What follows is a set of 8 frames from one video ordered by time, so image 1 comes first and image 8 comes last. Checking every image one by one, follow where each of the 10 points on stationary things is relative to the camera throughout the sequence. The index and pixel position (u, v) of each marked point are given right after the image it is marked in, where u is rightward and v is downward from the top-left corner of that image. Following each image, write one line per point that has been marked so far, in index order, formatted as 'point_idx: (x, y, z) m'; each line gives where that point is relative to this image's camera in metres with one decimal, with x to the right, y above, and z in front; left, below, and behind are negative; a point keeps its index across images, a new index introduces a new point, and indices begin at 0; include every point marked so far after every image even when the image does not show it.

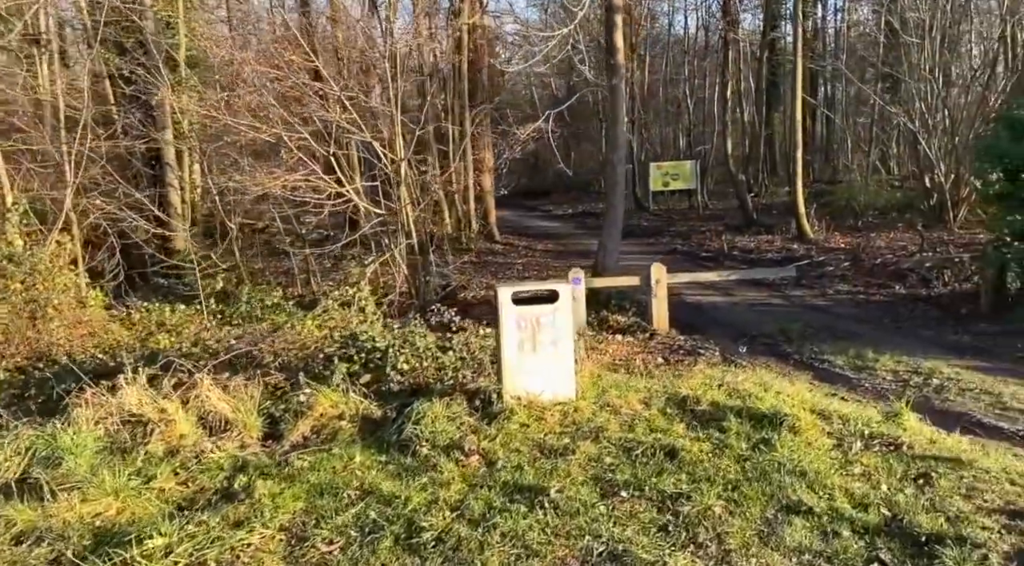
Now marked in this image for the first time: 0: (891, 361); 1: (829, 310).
0: (+4.1, -0.9, +10.0) m
1: (+5.2, -0.4, +15.0) m
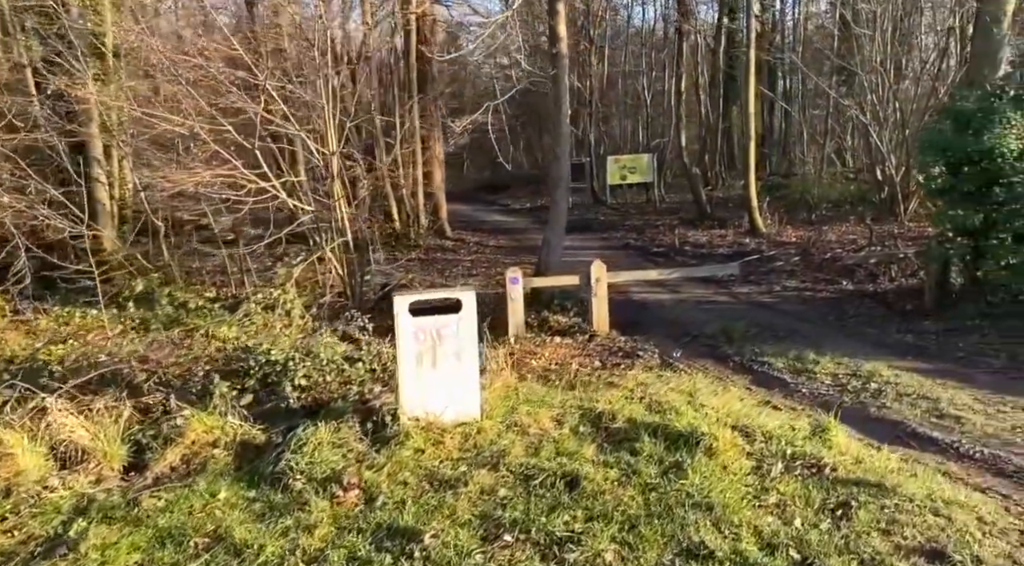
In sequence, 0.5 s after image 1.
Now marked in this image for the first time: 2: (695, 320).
0: (+3.4, -0.9, +9.8) m
1: (+4.3, -0.4, +14.8) m
2: (+2.7, -0.5, +13.7) m
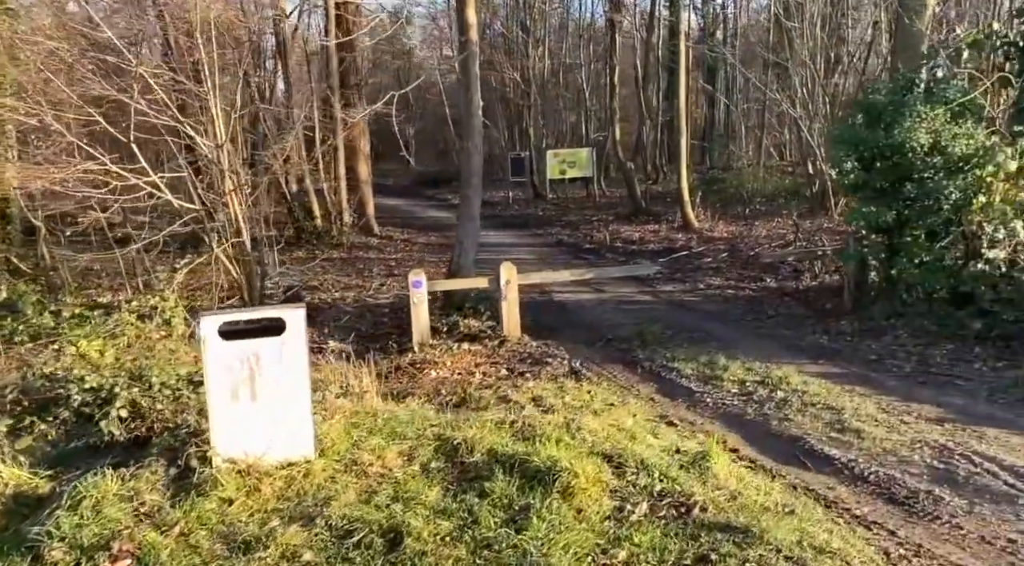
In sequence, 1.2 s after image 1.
0: (+2.4, -0.9, +9.4) m
1: (+2.9, -0.4, +14.5) m
2: (+1.4, -0.5, +13.3) m
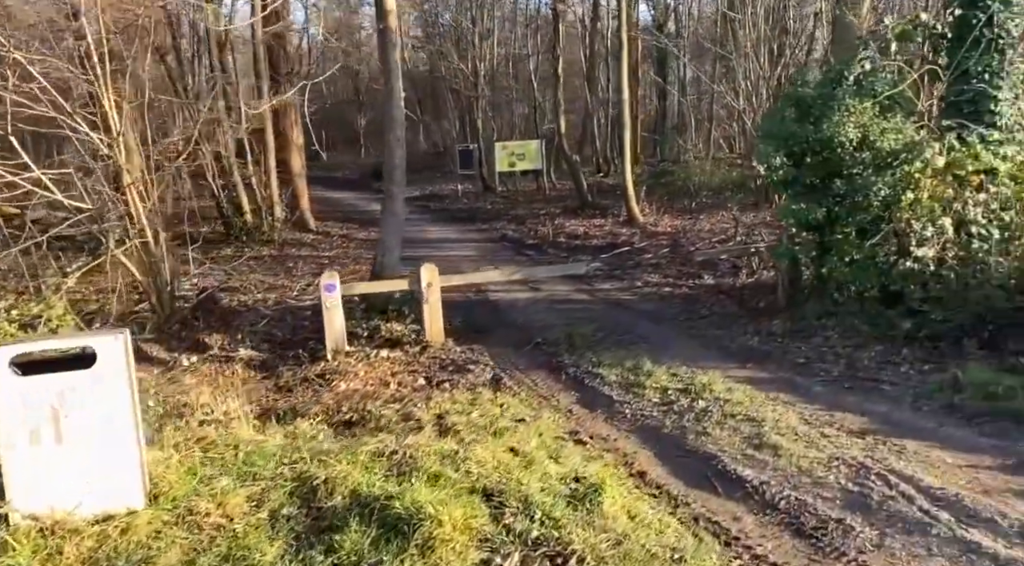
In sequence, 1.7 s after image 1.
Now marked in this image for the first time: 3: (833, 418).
0: (+1.5, -0.9, +9.1) m
1: (+1.8, -0.4, +14.2) m
2: (+0.4, -0.5, +12.9) m
3: (+2.5, -1.1, +7.2) m
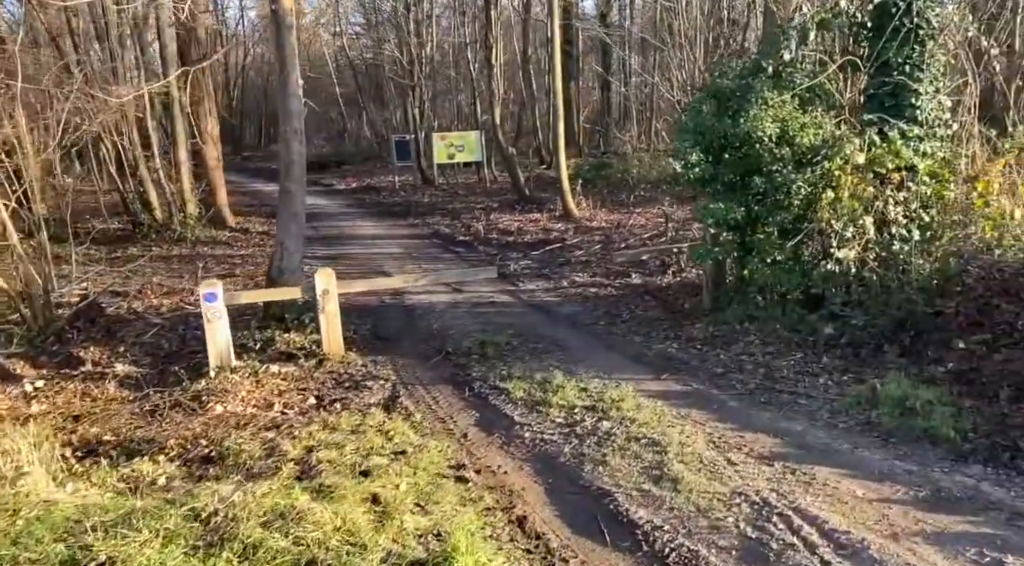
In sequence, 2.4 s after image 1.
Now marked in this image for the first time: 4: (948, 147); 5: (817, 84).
0: (+0.6, -1.0, +8.5) m
1: (+0.6, -0.4, +13.6) m
2: (-0.8, -0.6, +12.2) m
3: (+1.7, -1.1, +6.7) m
4: (+4.7, +1.5, +9.9) m
5: (+3.3, +2.1, +9.9) m
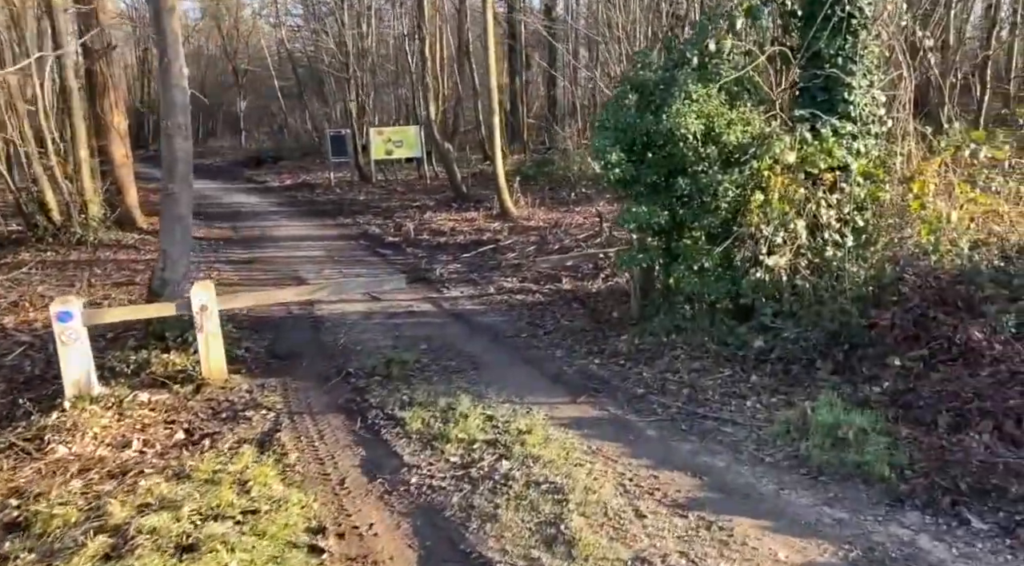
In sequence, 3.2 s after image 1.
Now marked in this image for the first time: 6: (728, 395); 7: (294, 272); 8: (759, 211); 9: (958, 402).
0: (-0.3, -1.1, +7.6) m
1: (-0.5, -0.5, +12.7) m
2: (-1.8, -0.7, +11.2) m
3: (+0.9, -1.3, +5.9) m
4: (+3.7, +1.4, +9.2) m
5: (+2.3, +2.1, +9.2) m
6: (+1.8, -1.0, +7.9) m
7: (-4.0, +0.2, +16.9) m
8: (+2.4, +0.7, +8.8) m
9: (+3.3, -0.9, +6.8) m
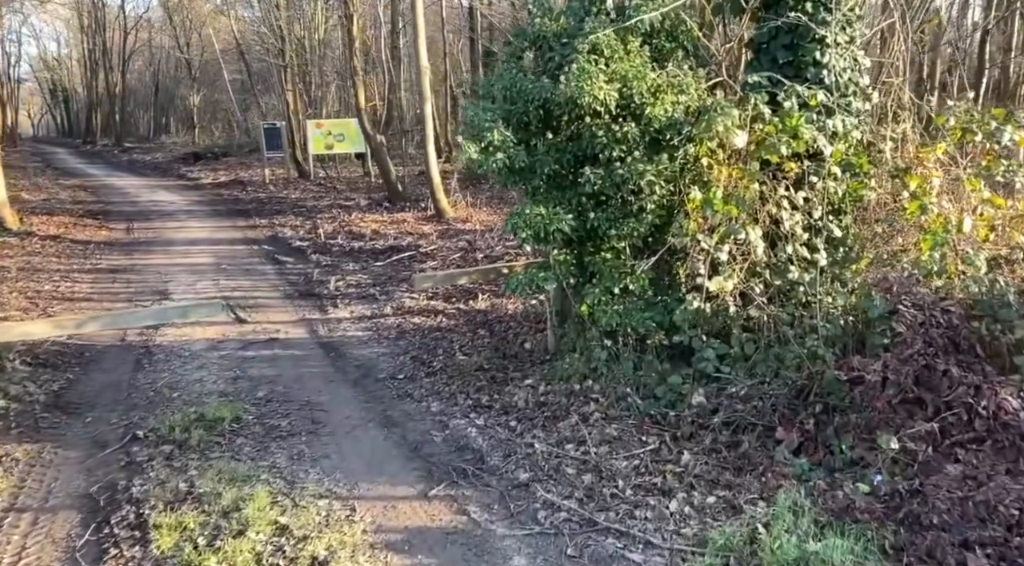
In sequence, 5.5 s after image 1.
0: (-1.3, -1.3, +5.0) m
1: (-1.8, -0.7, +10.1) m
2: (-3.0, -0.9, +8.6) m
3: (-0.1, -1.5, +3.3) m
4: (+2.6, +1.2, +6.7) m
5: (+1.2, +1.8, +6.7) m
6: (+0.8, -1.2, +5.3) m
7: (-5.4, 0.0, +14.2) m
8: (+1.3, +0.5, +6.3) m
9: (+2.3, -1.1, +4.4) m
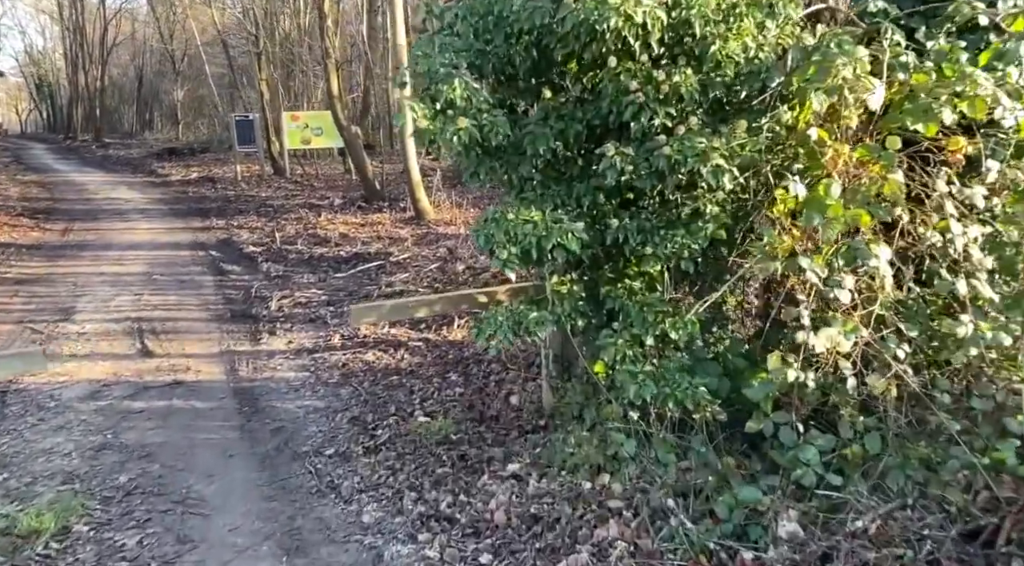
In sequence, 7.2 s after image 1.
0: (-1.4, -1.5, +2.5) m
1: (-1.9, -0.9, +7.5) m
2: (-3.1, -1.1, +6.0) m
3: (-0.2, -1.7, +0.8) m
4: (+2.5, +0.9, +4.2) m
5: (+1.1, +1.6, +4.1) m
6: (+0.7, -1.4, +2.8) m
7: (-5.6, -0.2, +11.7) m
8: (+1.2, +0.2, +3.8) m
9: (+2.2, -1.4, +1.9) m
